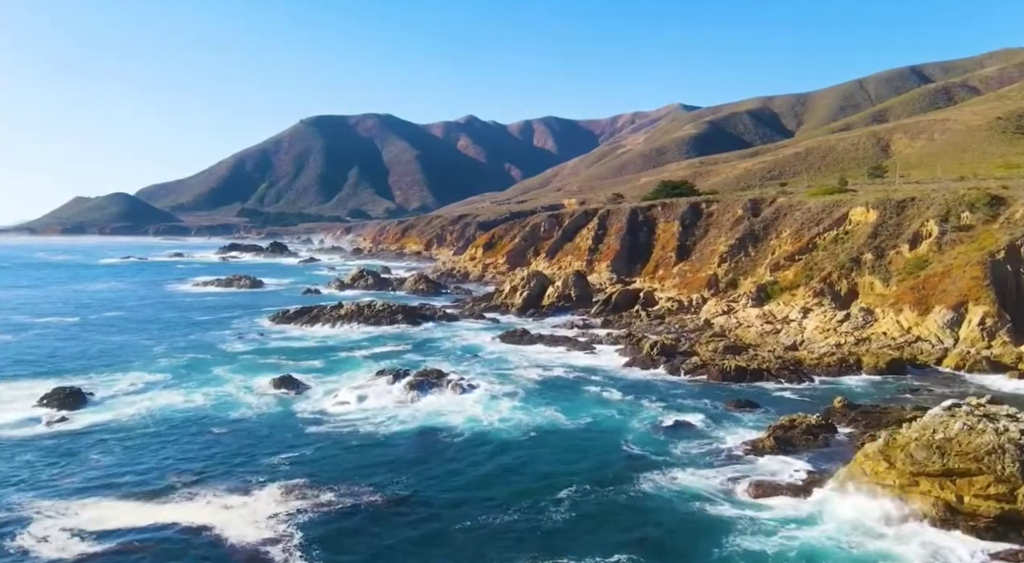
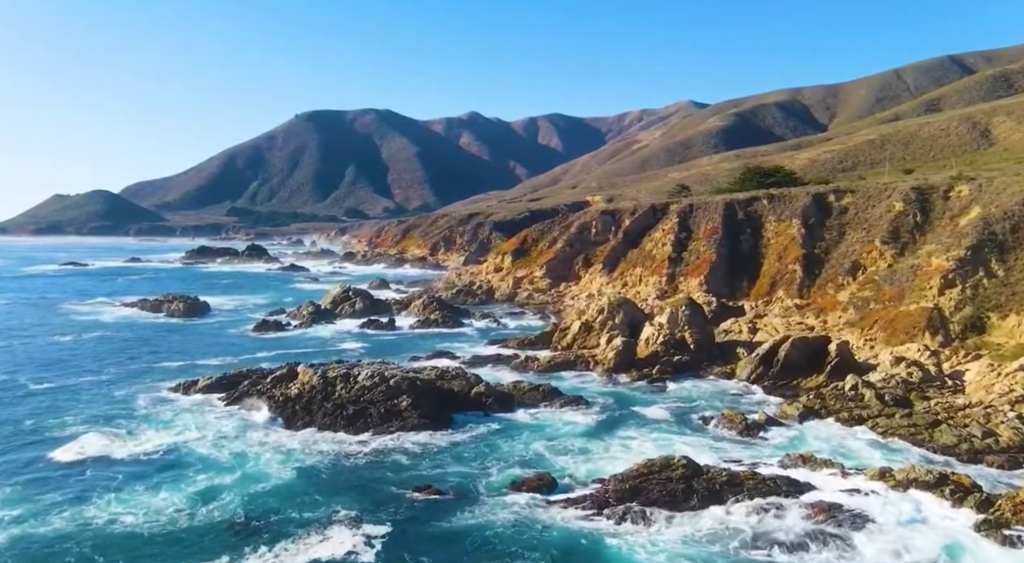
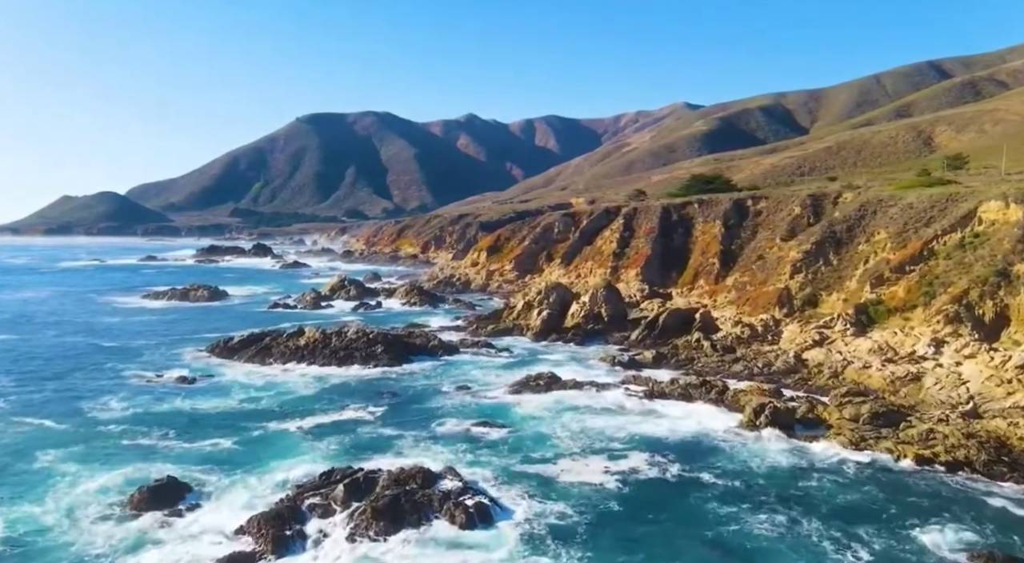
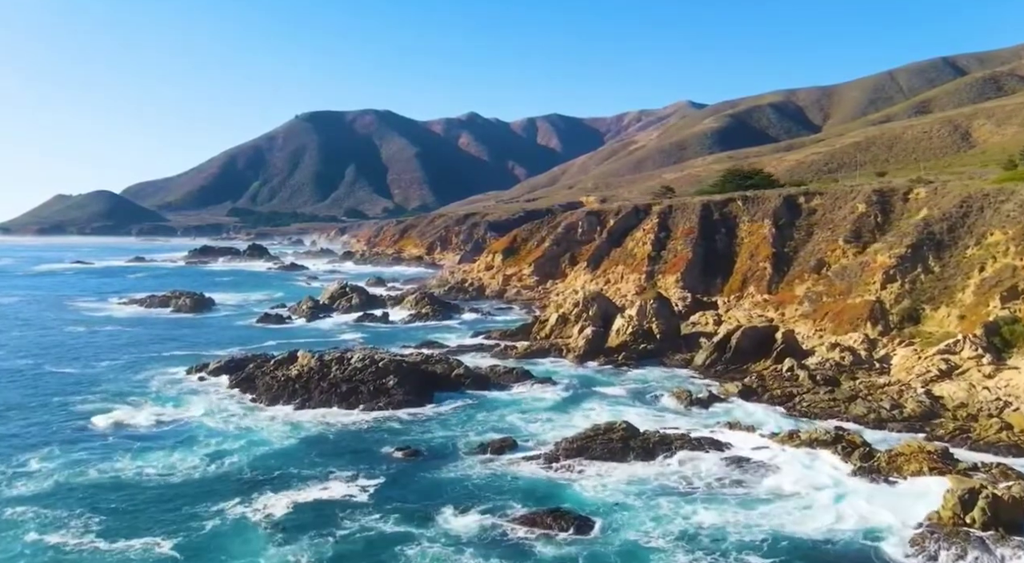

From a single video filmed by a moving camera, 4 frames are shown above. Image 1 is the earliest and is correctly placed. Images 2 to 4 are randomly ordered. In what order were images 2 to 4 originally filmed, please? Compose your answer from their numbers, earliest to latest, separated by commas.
3, 4, 2
